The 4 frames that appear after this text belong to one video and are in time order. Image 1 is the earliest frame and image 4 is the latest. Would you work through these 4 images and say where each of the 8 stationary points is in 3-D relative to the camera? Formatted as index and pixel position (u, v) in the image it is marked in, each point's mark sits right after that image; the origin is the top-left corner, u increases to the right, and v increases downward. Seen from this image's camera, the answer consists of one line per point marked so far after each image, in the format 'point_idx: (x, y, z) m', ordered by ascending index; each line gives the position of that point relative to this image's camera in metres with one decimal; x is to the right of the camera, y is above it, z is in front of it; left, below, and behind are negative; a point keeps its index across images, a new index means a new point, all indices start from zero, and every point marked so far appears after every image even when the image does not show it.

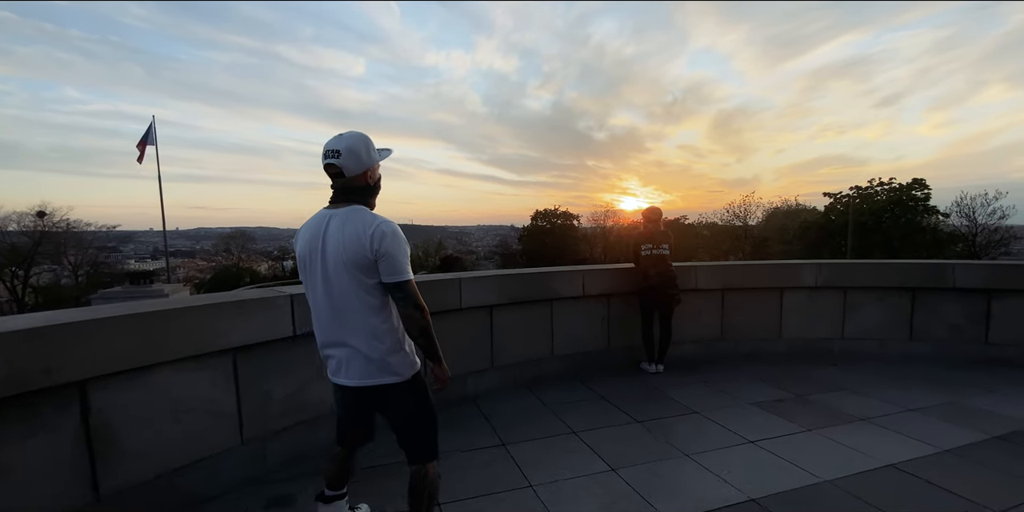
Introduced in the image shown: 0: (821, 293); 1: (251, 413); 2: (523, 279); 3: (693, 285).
0: (+3.5, -0.4, +5.8) m
1: (-1.6, -1.0, +3.1) m
2: (+0.1, -0.2, +4.8) m
3: (+2.0, -0.3, +5.5) m
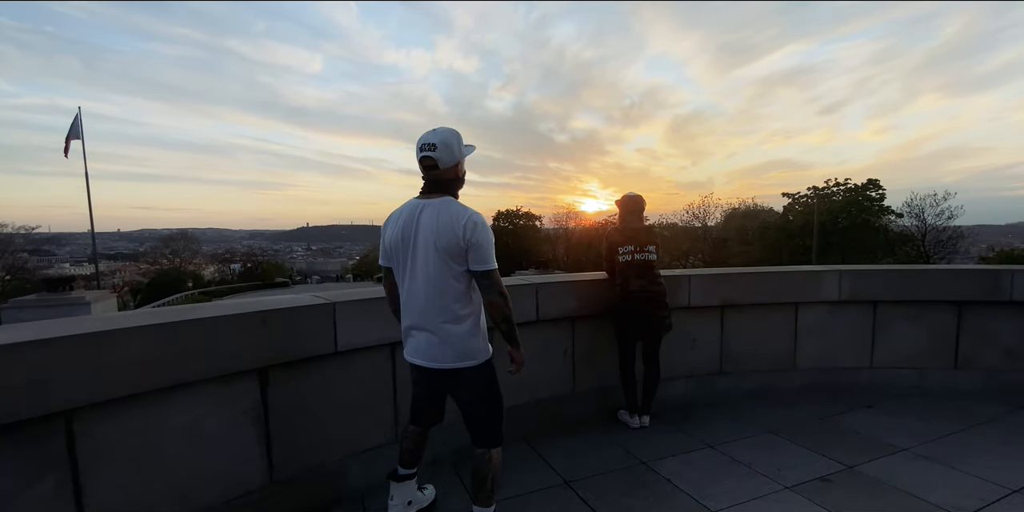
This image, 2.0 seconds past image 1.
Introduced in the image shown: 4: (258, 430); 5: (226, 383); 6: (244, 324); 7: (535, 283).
0: (+2.9, -0.5, +4.4) m
1: (-2.0, -1.0, +1.4) m
2: (-0.4, -0.3, +3.2) m
3: (+1.4, -0.4, +4.1) m
4: (-1.2, -0.8, +2.4) m
5: (-1.4, -0.6, +2.4) m
6: (-1.3, -0.3, +2.4) m
7: (+0.2, -0.2, +3.6) m
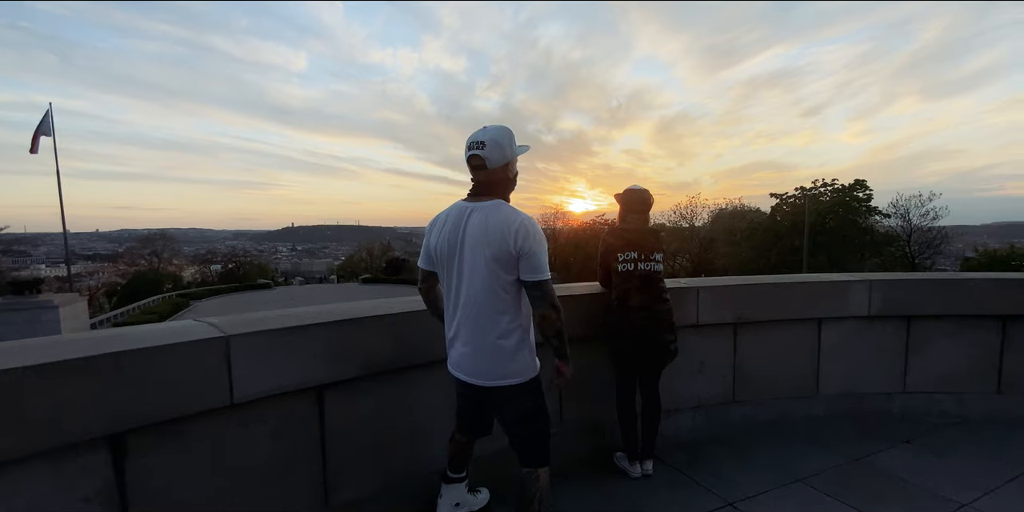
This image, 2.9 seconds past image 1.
0: (+2.8, -0.5, +3.8) m
1: (-2.1, -1.1, +0.7) m
2: (-0.6, -0.3, +2.5) m
3: (+1.2, -0.4, +3.4) m
4: (-1.4, -0.9, +1.7) m
5: (-1.5, -0.7, +1.6) m
6: (-1.4, -0.4, +1.6) m
7: (0.0, -0.3, +2.9) m
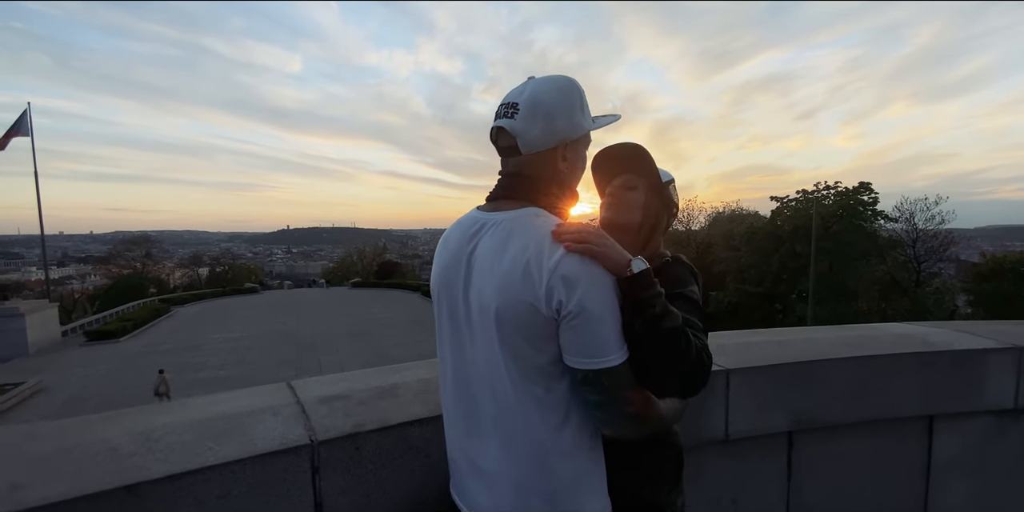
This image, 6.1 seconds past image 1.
0: (+2.3, -0.7, +2.3) m
1: (-2.6, -1.3, -0.9) m
2: (-1.0, -0.5, +0.9) m
3: (+0.8, -0.6, +1.8) m
4: (-1.8, -1.1, +0.1) m
5: (-1.9, -0.9, +0.1) m
6: (-1.9, -0.6, 0.0) m
7: (-0.5, -0.5, +1.3) m
